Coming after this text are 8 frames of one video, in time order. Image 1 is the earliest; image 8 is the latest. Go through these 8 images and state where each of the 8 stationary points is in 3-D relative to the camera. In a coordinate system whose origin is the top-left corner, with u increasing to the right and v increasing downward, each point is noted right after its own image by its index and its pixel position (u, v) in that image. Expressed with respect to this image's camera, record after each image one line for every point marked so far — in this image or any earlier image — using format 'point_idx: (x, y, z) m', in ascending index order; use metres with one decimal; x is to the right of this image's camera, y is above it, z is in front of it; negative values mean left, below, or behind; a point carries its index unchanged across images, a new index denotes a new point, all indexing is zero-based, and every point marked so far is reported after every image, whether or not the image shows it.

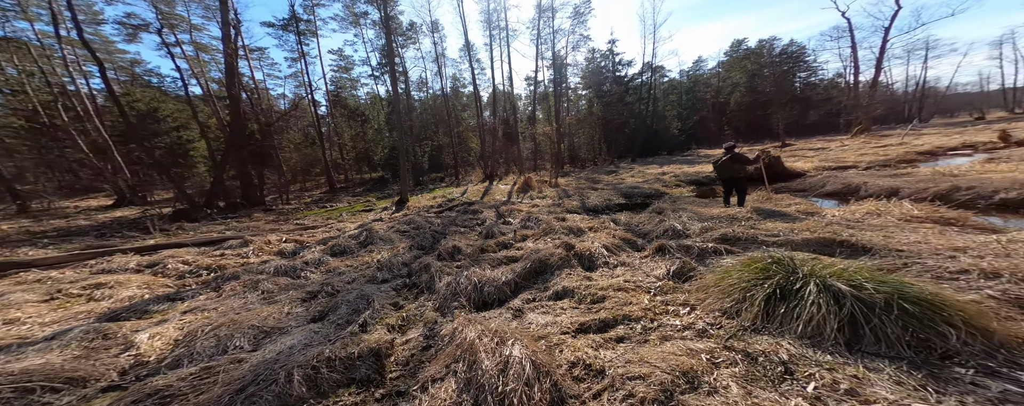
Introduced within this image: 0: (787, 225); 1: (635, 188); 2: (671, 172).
0: (+5.1, -0.4, +6.2) m
1: (+4.8, +0.7, +12.5) m
2: (+8.9, +1.7, +16.7) m
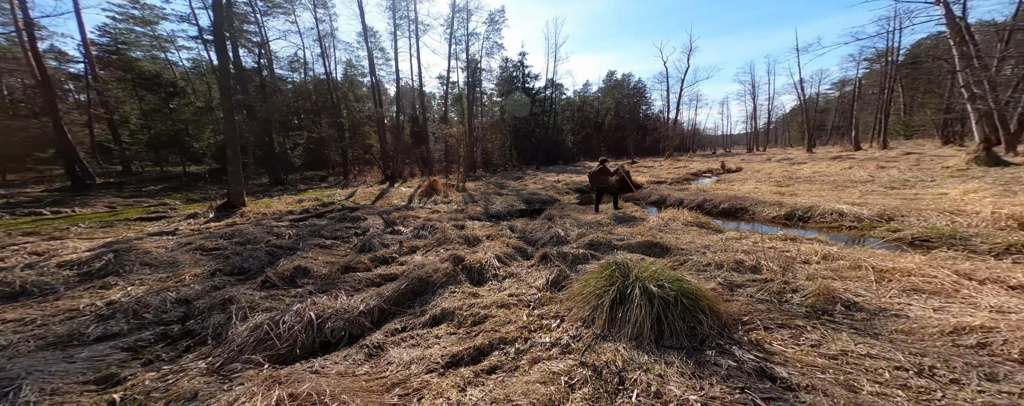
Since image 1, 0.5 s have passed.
0: (+3.0, -0.6, +7.1) m
1: (+1.0, +0.5, +13.1) m
2: (+3.8, +1.3, +18.3) m
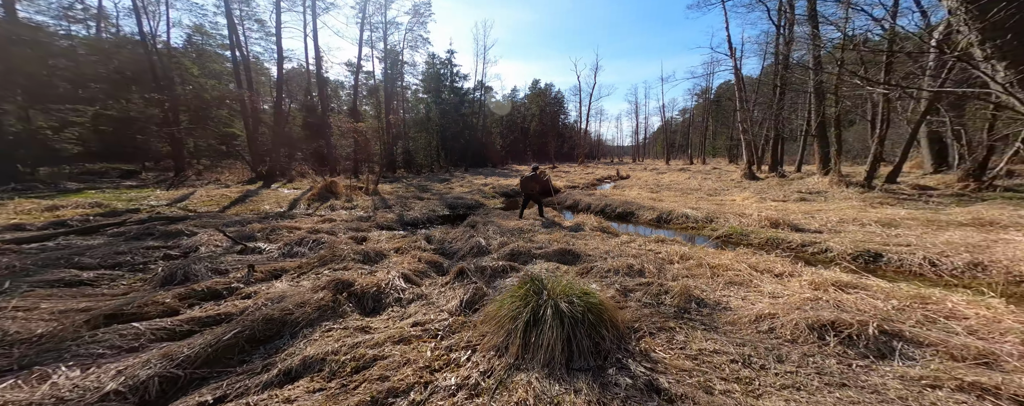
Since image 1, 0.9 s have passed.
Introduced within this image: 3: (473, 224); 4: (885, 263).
0: (+0.9, -0.8, +7.2) m
1: (-2.4, +0.3, +12.5) m
2: (-0.9, +1.1, +18.2) m
3: (-0.7, -0.6, +8.1) m
4: (+6.3, -1.0, +5.3) m
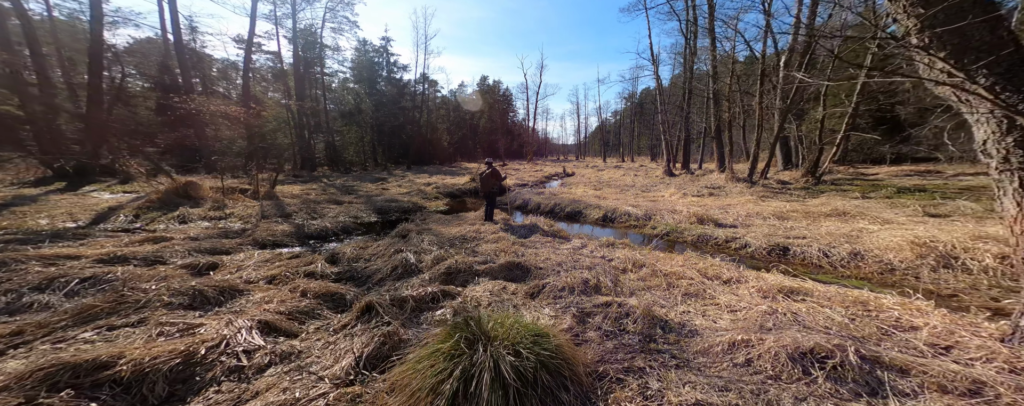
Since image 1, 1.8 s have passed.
0: (-0.5, -0.9, +6.3) m
1: (-4.8, +0.2, +10.9) m
2: (-4.5, +1.1, +16.8) m
3: (-2.2, -0.7, +6.9) m
4: (+5.1, -1.0, +5.5) m
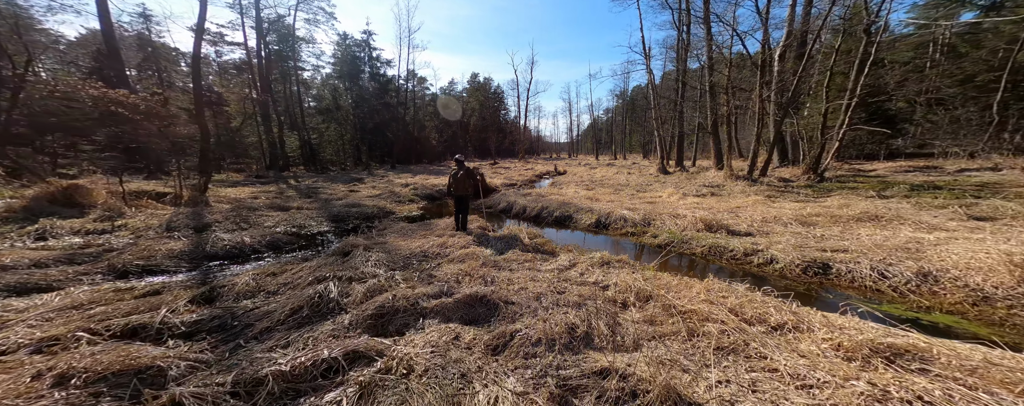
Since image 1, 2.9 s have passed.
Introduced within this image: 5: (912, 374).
0: (-1.0, -1.0, +5.0) m
1: (-5.4, 0.0, +9.5) m
2: (-5.2, +1.0, +15.4) m
3: (-2.8, -0.8, +5.6) m
4: (+4.6, -1.1, +4.3) m
5: (+2.7, -1.2, +2.1) m
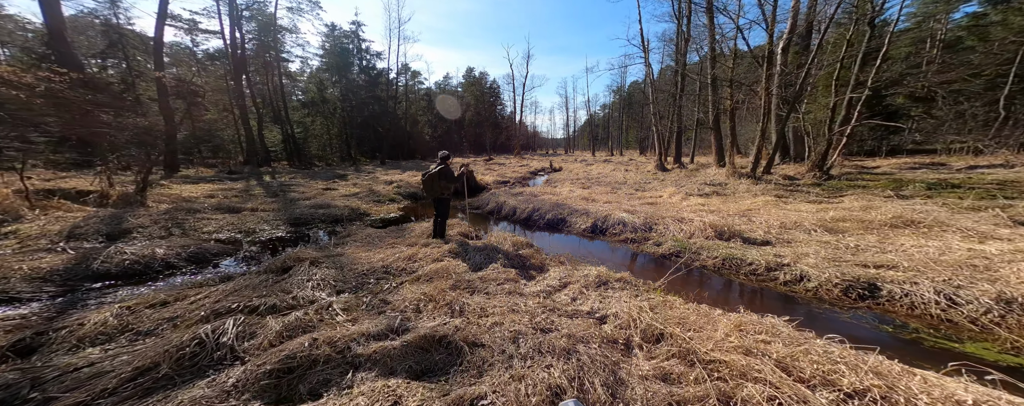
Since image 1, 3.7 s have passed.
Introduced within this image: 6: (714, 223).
0: (-1.3, -1.1, +4.1) m
1: (-5.7, 0.0, +8.5) m
2: (-5.6, +1.0, +14.4) m
3: (-3.1, -0.9, +4.6) m
4: (+4.3, -1.1, +3.5) m
5: (+2.5, -1.3, +1.3) m
6: (+4.1, -0.4, +6.2) m
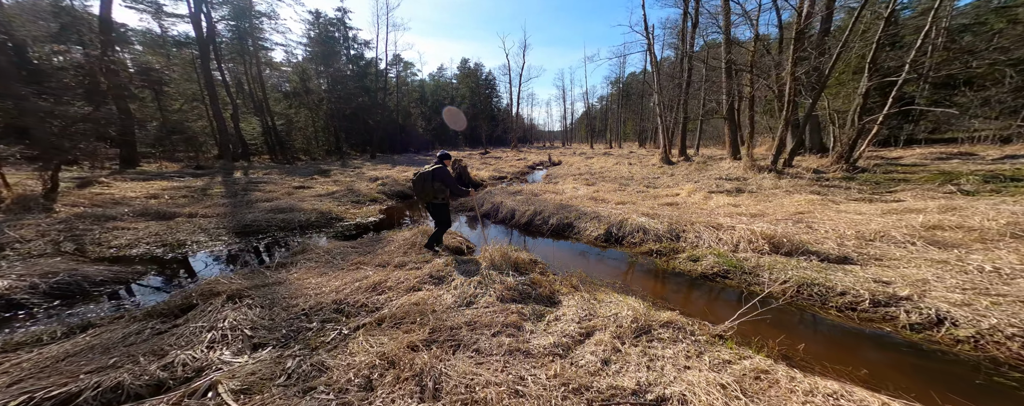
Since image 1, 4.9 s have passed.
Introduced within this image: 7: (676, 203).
0: (-1.2, -1.2, +2.7) m
1: (-5.7, 0.0, +7.1) m
2: (-5.7, +1.1, +13.0) m
3: (-3.0, -1.0, +3.3) m
4: (+4.3, -1.2, +2.2) m
5: (+2.5, -1.4, 0.0) m
6: (+4.1, -0.4, +4.9) m
7: (+4.1, 0.0, +7.4) m
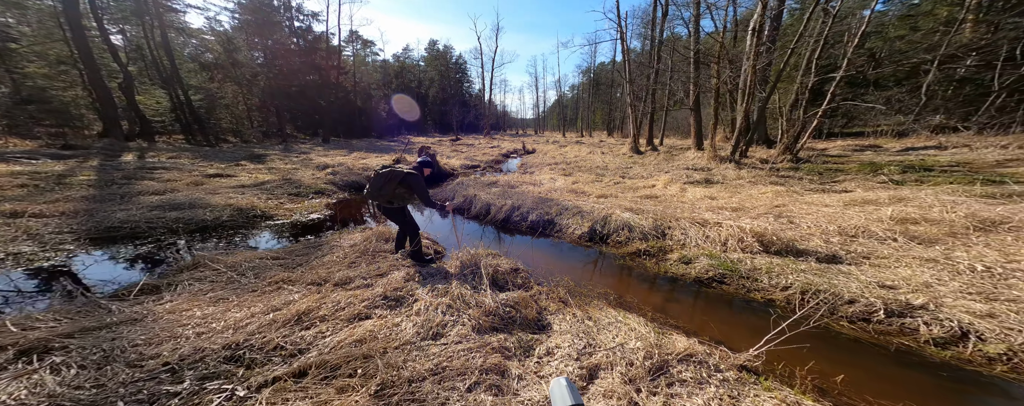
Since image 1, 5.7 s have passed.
0: (-1.3, -1.3, +1.8) m
1: (-6.4, 0.0, +5.6) m
2: (-7.1, +1.4, +11.3) m
3: (-3.2, -1.1, +2.1) m
4: (+4.3, -1.3, +2.0) m
5: (+2.8, -1.6, -0.4) m
6: (+3.7, -0.4, +4.6) m
7: (+3.4, +0.2, +7.1) m
